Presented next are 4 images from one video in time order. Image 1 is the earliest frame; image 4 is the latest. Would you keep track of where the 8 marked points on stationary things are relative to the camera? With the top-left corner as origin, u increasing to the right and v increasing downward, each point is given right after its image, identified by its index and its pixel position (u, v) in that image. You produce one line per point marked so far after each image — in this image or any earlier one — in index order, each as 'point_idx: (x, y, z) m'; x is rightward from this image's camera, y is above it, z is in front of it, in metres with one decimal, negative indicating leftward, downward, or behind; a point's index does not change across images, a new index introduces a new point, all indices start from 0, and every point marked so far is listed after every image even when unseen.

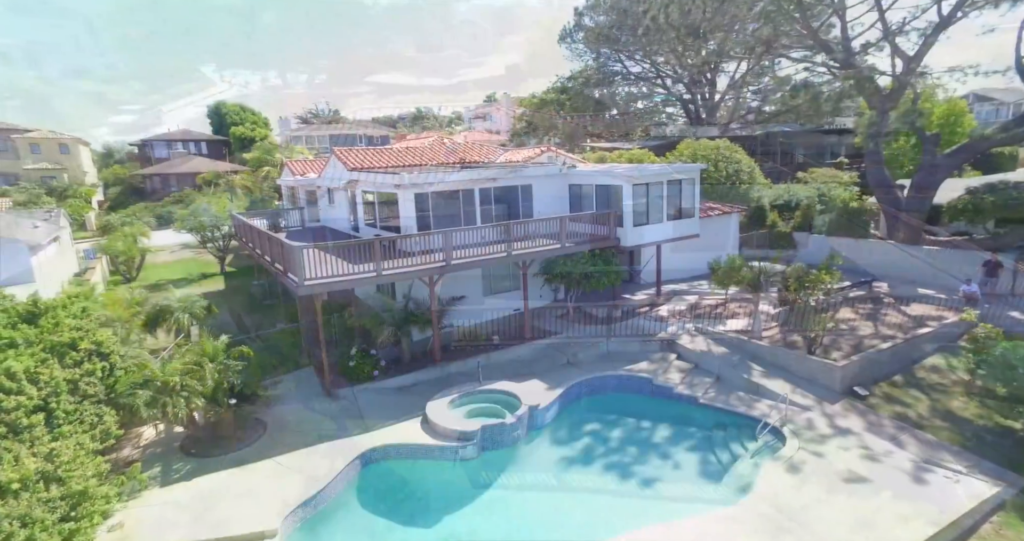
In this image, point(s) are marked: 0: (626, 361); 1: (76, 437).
0: (+3.2, -2.6, +15.0) m
1: (-6.9, -2.6, +8.1) m
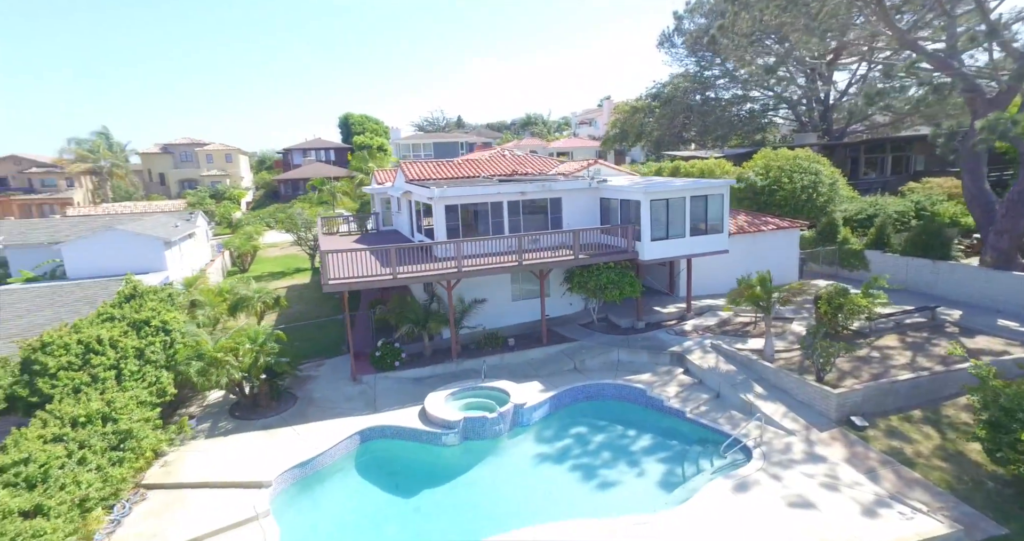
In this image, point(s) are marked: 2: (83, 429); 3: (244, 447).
0: (+3.5, -3.0, +15.5) m
1: (-7.8, -2.5, +10.8) m
2: (-7.7, -2.8, +9.3) m
3: (-6.3, -4.1, +12.2) m
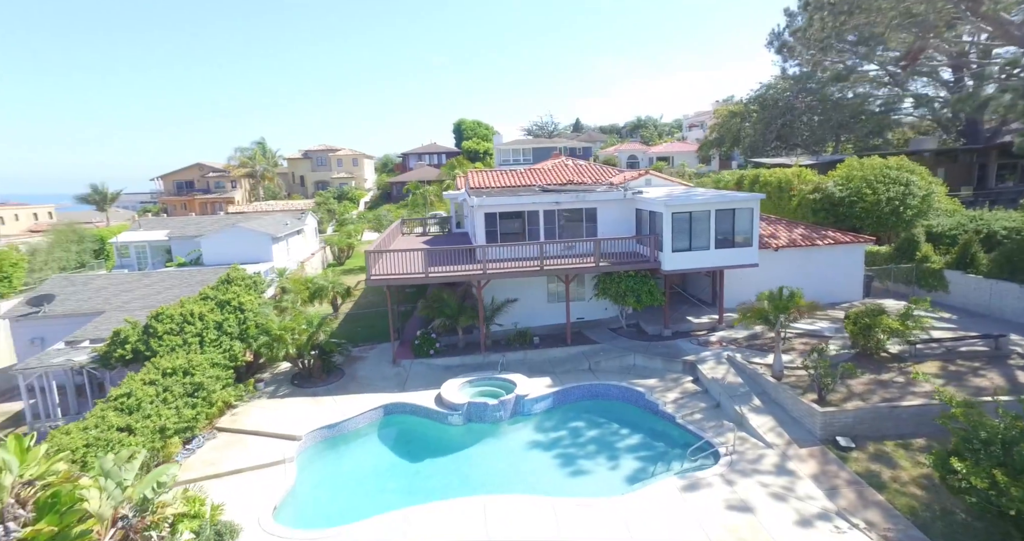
0: (+4.0, -3.3, +16.2) m
1: (-8.0, -2.3, +14.0) m
2: (-8.2, -2.6, +12.5) m
3: (-6.3, -4.0, +15.1) m
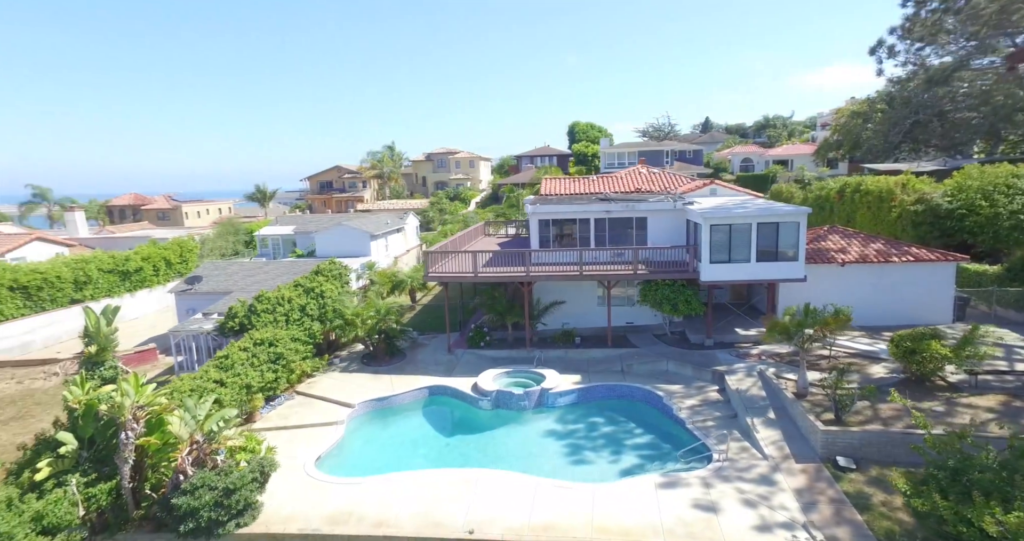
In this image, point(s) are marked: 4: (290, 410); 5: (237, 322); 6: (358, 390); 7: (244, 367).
0: (+5.0, -3.6, +16.7) m
1: (-7.2, -2.0, +17.2) m
2: (-7.6, -2.3, +15.8) m
3: (-5.3, -3.8, +17.9) m
4: (-6.7, -4.2, +15.8) m
5: (-9.2, -1.7, +17.6) m
6: (-5.0, -3.9, +17.1) m
7: (-7.7, -2.7, +14.8) m
